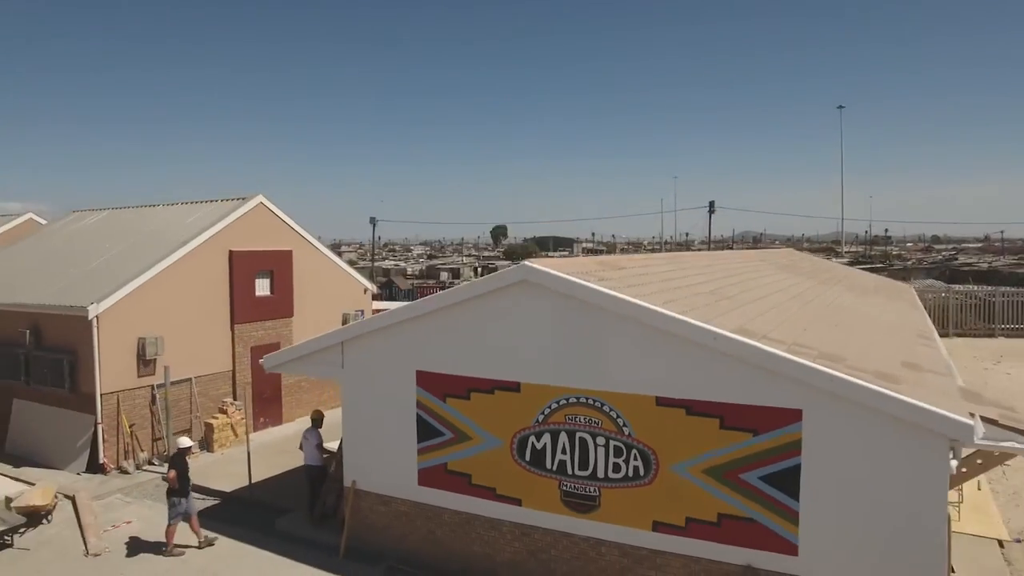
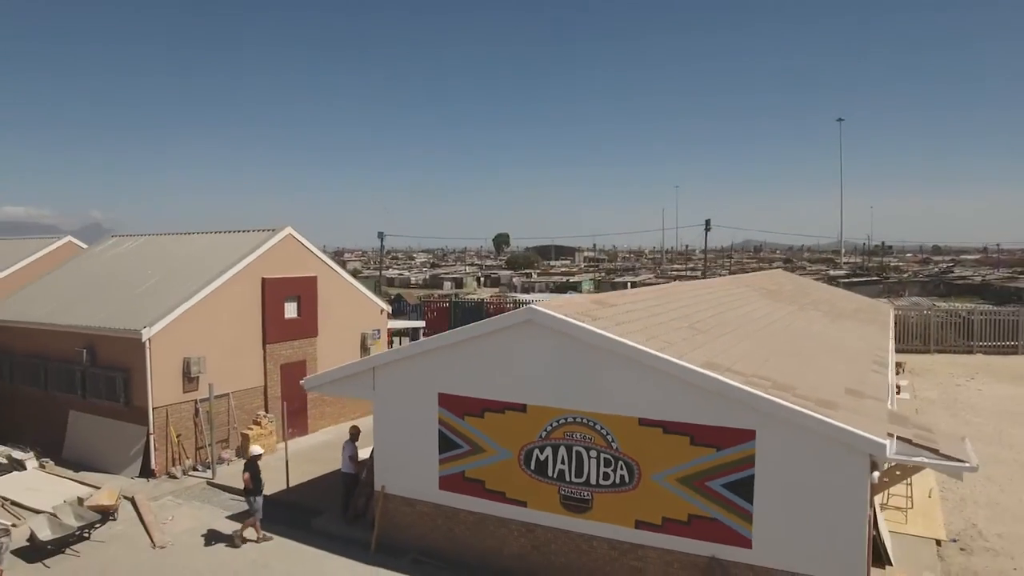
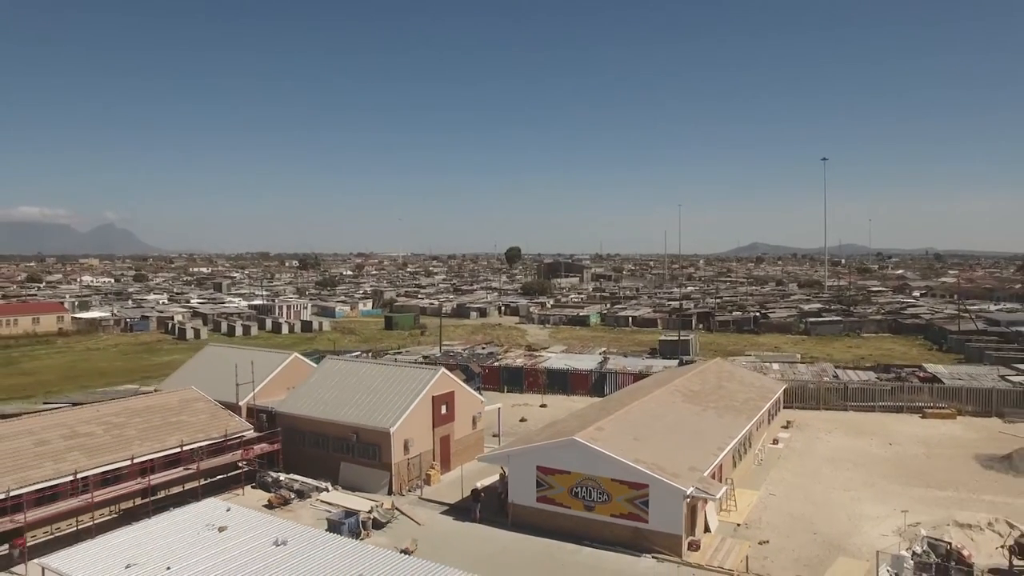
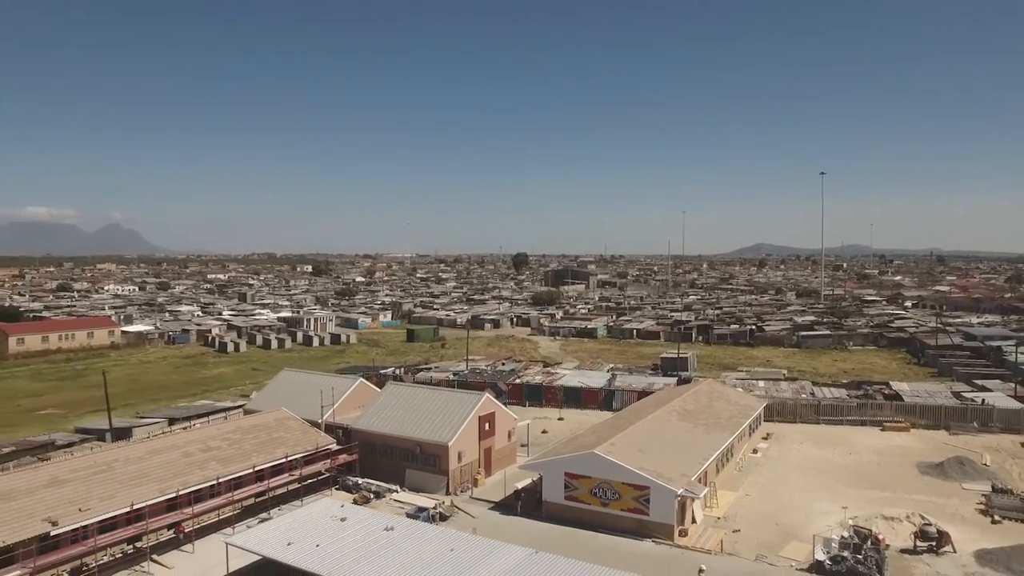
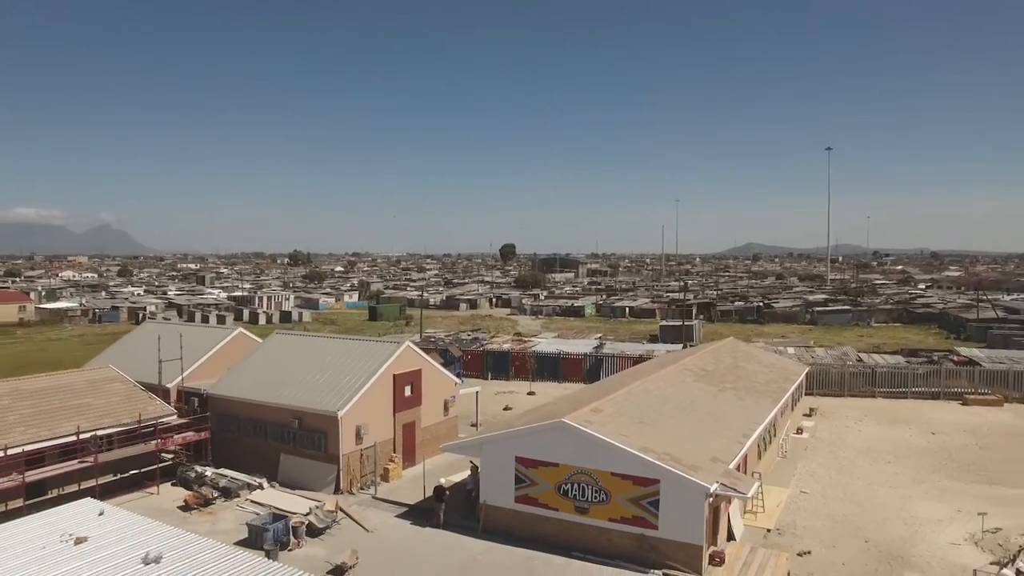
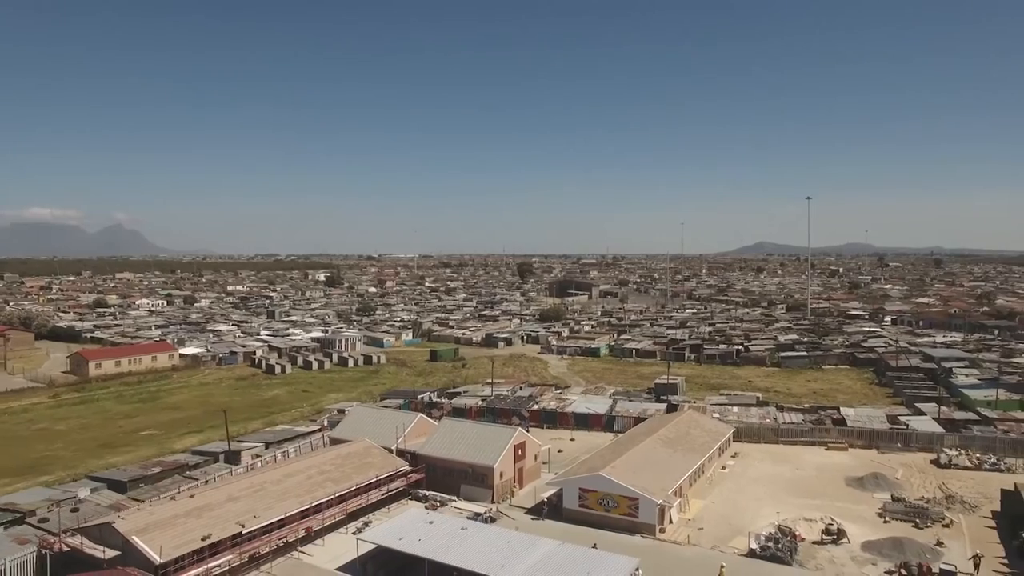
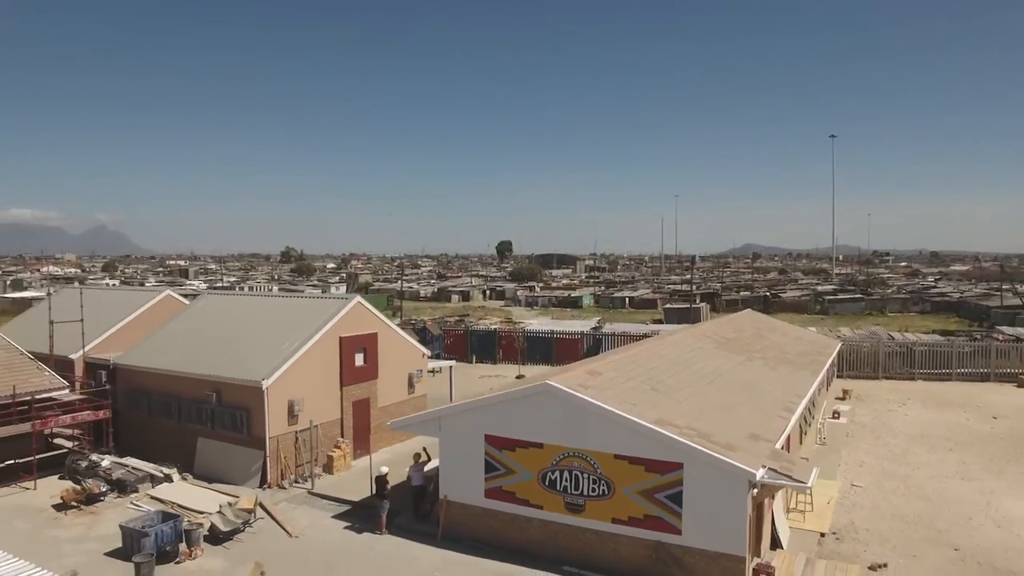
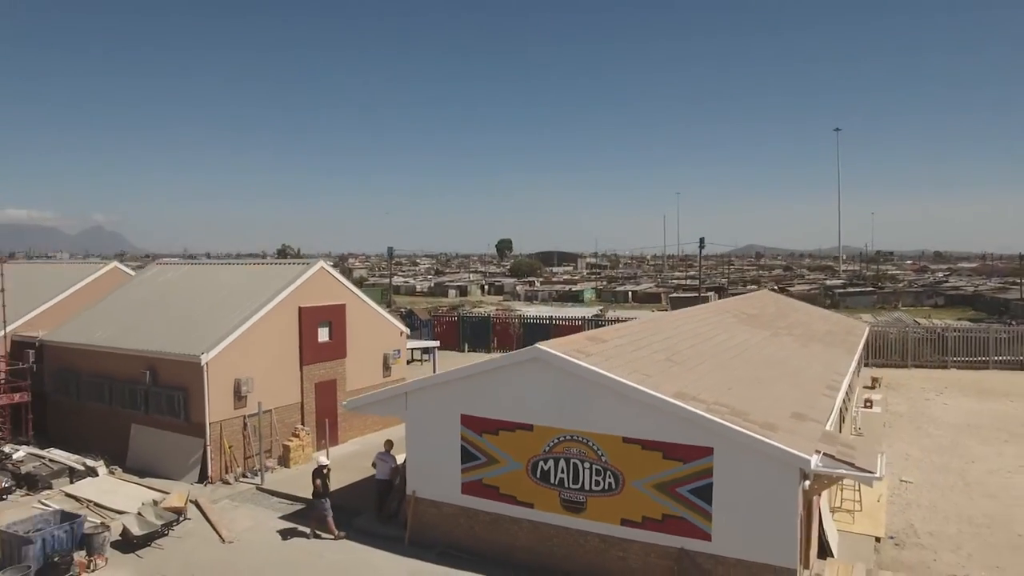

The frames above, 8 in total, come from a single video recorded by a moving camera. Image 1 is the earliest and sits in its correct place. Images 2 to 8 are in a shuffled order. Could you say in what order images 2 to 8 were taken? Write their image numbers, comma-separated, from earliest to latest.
2, 8, 7, 5, 3, 4, 6
